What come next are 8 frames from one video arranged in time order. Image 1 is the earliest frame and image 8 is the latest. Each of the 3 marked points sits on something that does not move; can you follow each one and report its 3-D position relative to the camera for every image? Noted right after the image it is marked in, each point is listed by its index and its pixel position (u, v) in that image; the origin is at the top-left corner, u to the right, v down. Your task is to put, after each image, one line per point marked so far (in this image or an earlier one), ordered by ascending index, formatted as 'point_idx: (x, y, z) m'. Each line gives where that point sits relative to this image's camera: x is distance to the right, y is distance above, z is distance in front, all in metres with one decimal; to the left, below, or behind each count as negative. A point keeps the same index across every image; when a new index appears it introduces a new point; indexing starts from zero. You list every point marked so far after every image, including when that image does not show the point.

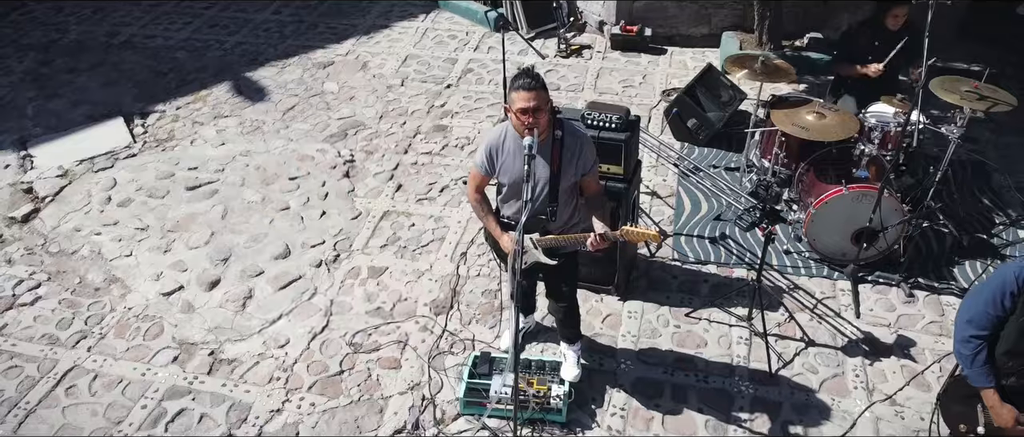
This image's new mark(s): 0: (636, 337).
0: (+0.8, -0.8, +5.4) m
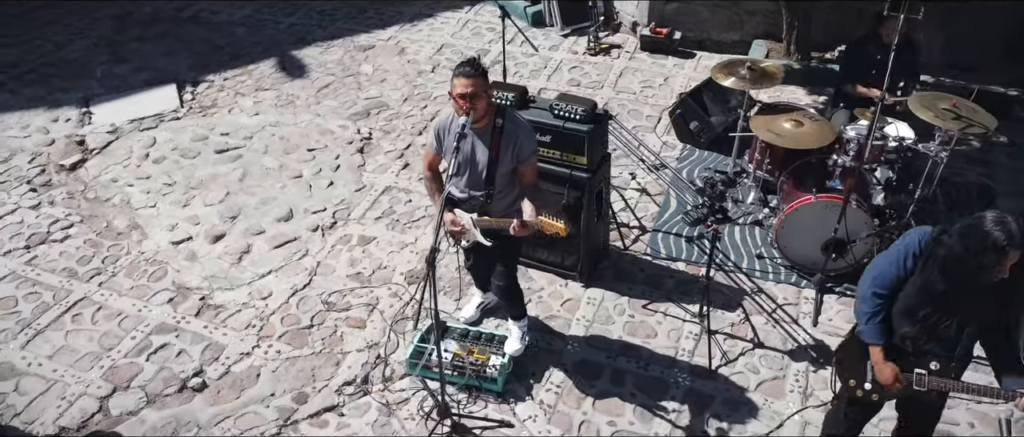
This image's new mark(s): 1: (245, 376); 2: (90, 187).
0: (+0.5, -0.7, +5.6) m
1: (-1.7, -1.0, +5.2) m
2: (-3.7, +0.3, +7.2) m
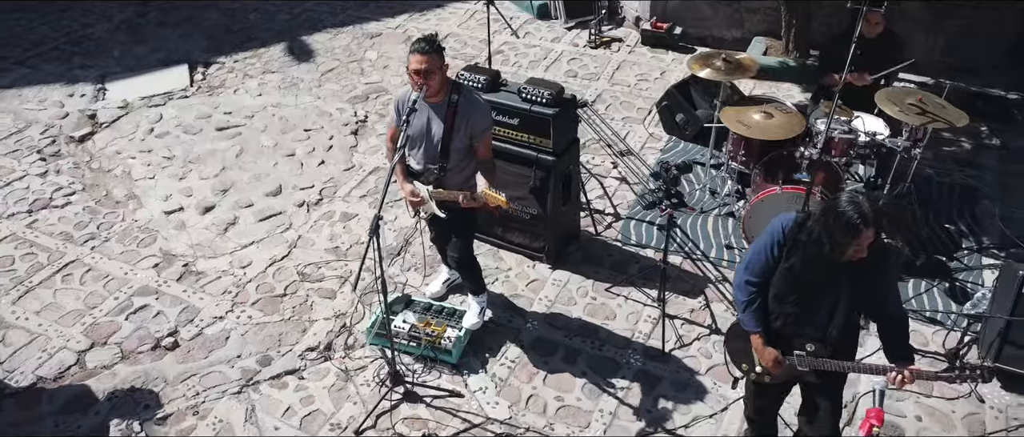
0: (+0.3, -0.6, +5.7) m
1: (-2.0, -0.8, +5.5) m
2: (-3.8, +0.6, +7.5) m
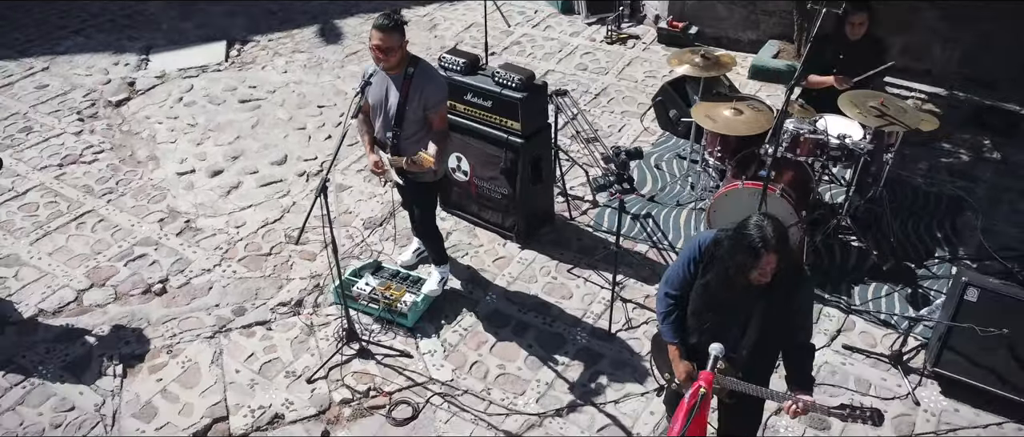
0: (0.0, -0.4, +6.0) m
1: (-2.3, -0.5, +5.9) m
2: (-3.8, +1.0, +8.1) m
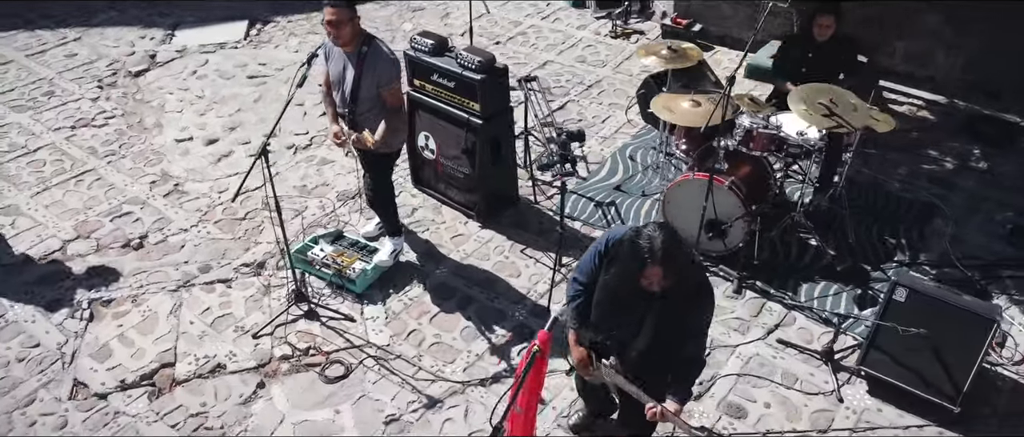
0: (-0.3, -0.3, +6.2) m
1: (-2.6, -0.2, +6.3) m
2: (-3.9, +1.3, +8.6) m
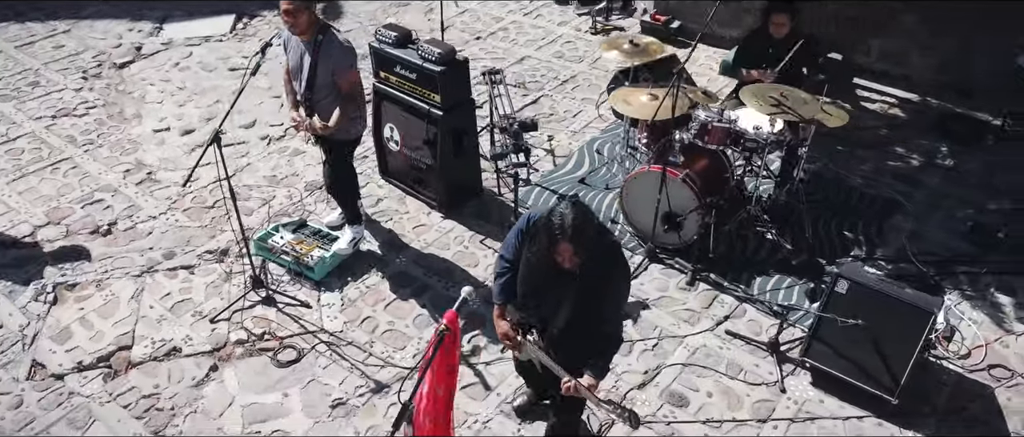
0: (-0.6, -0.2, +6.3) m
1: (-2.9, -0.1, +6.4) m
2: (-4.1, +1.5, +8.7) m
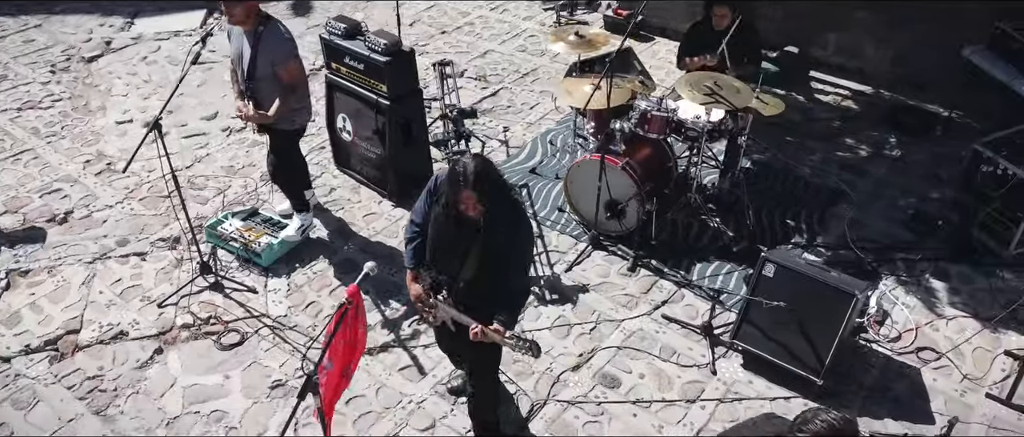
0: (-1.0, -0.1, +6.4) m
1: (-3.3, 0.0, +6.5) m
2: (-4.6, +1.5, +8.9) m
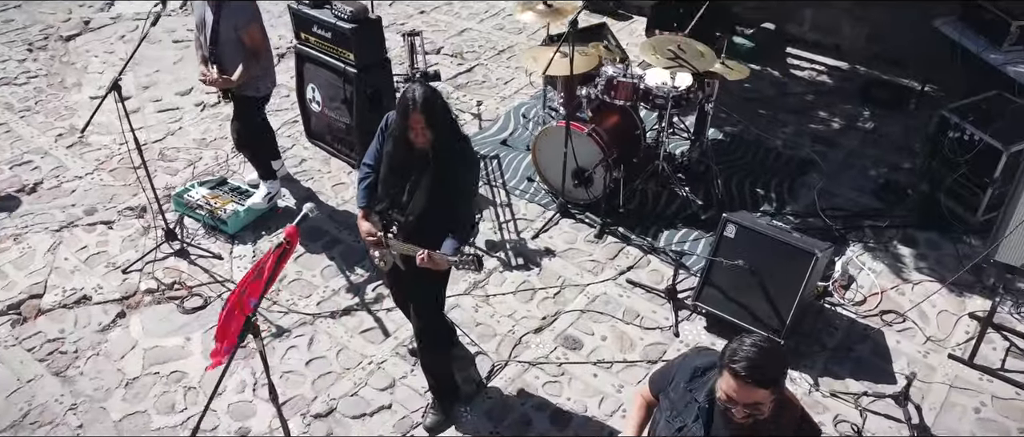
0: (-1.3, +0.1, +6.4) m
1: (-3.6, +0.2, +6.5) m
2: (-4.8, +1.8, +8.8) m
